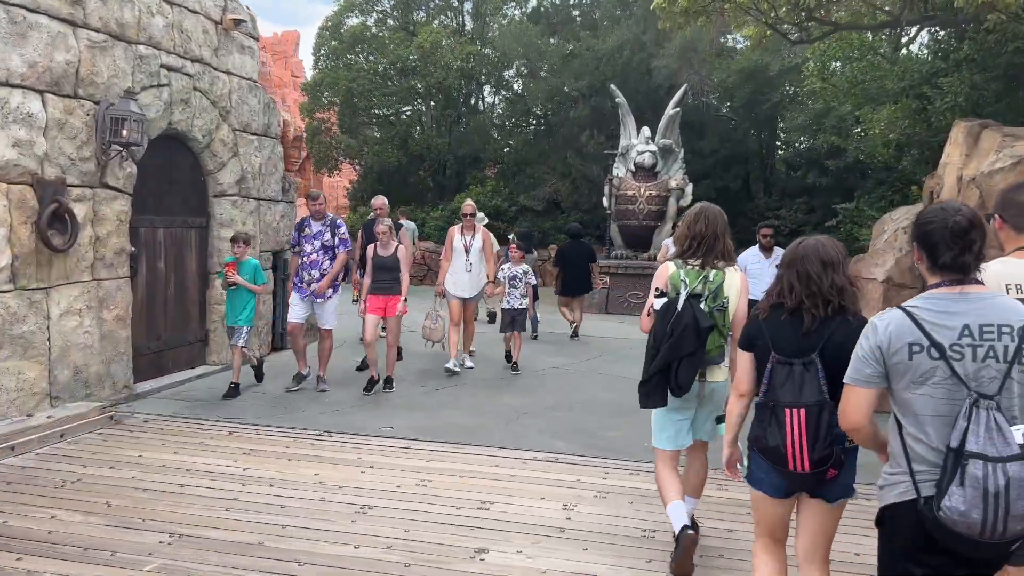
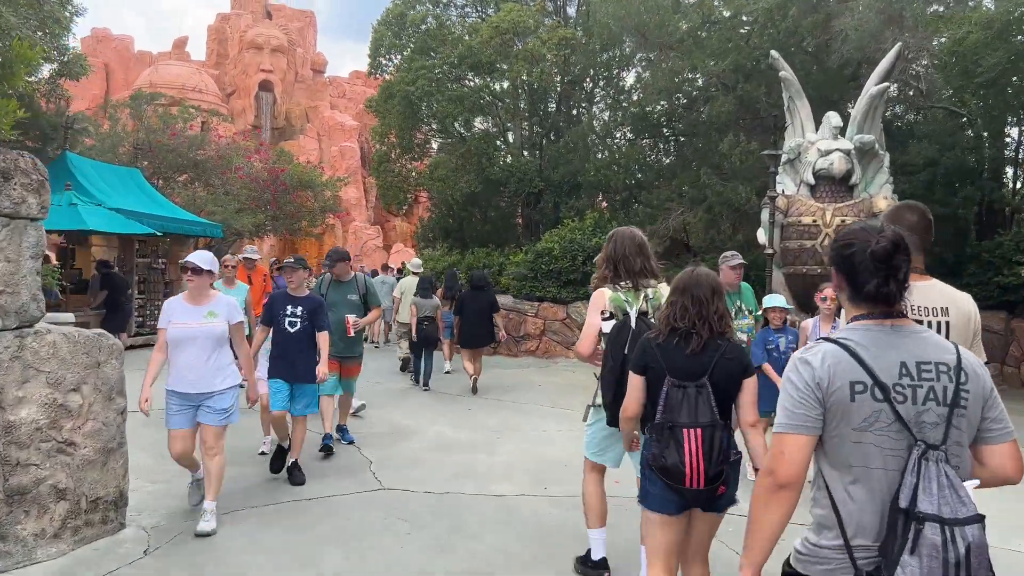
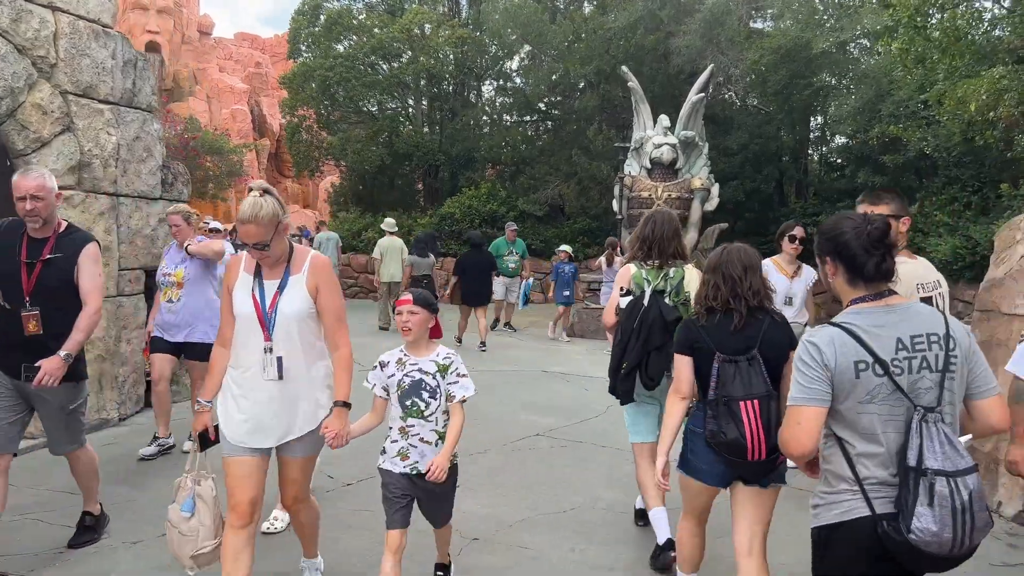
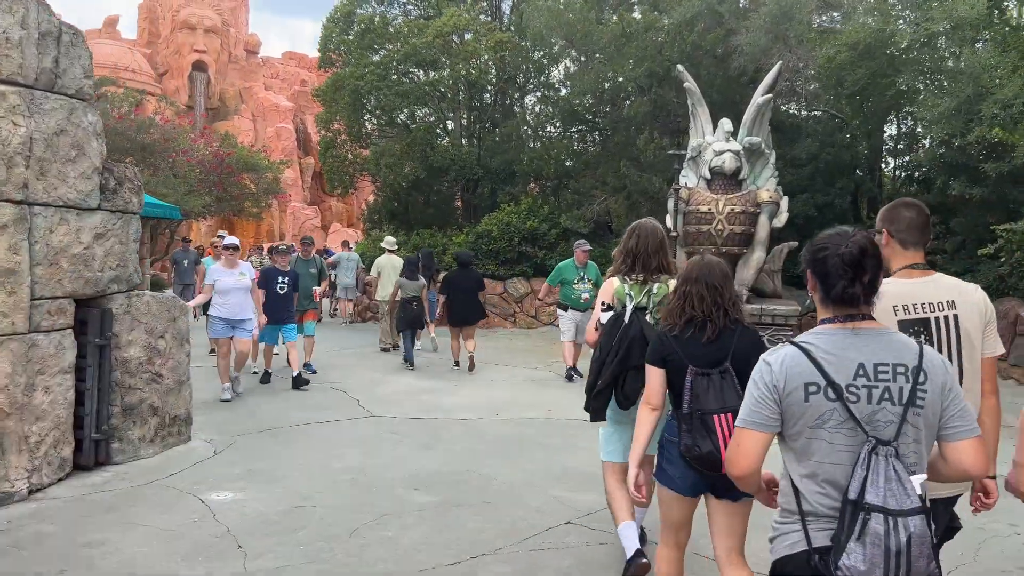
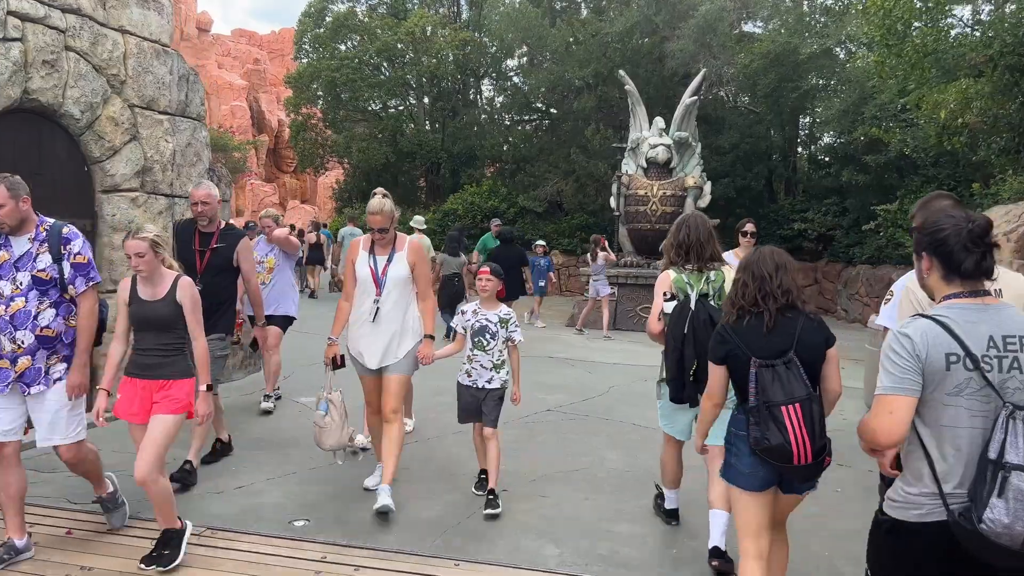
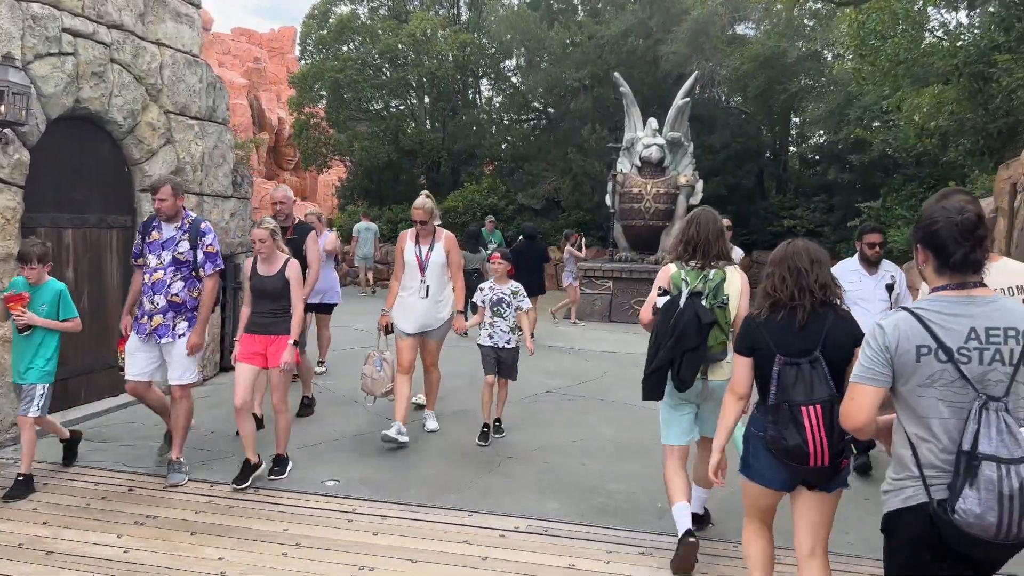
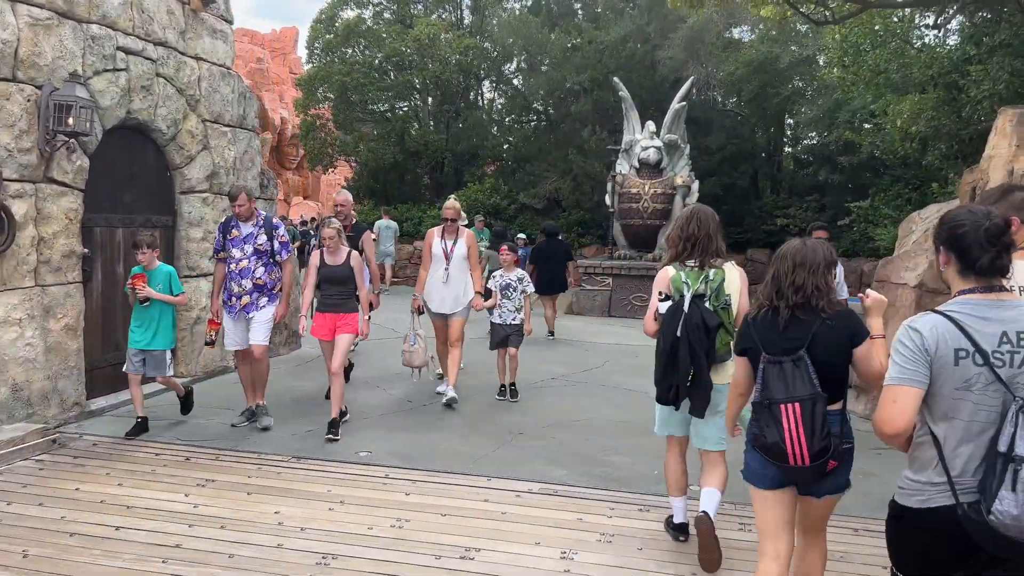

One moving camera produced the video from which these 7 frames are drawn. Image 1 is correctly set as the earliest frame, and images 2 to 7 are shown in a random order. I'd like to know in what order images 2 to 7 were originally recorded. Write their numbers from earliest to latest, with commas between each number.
7, 6, 5, 3, 4, 2
